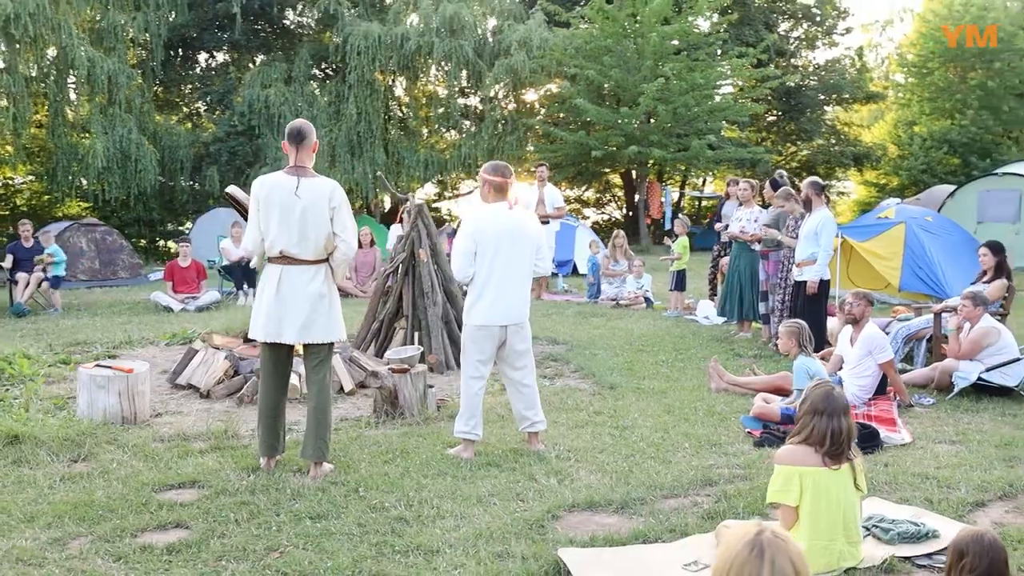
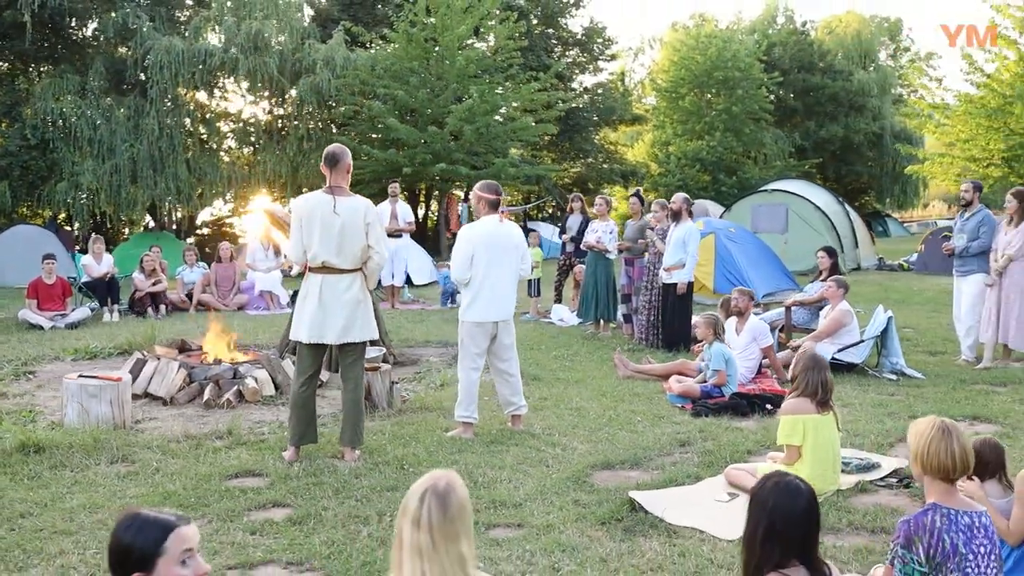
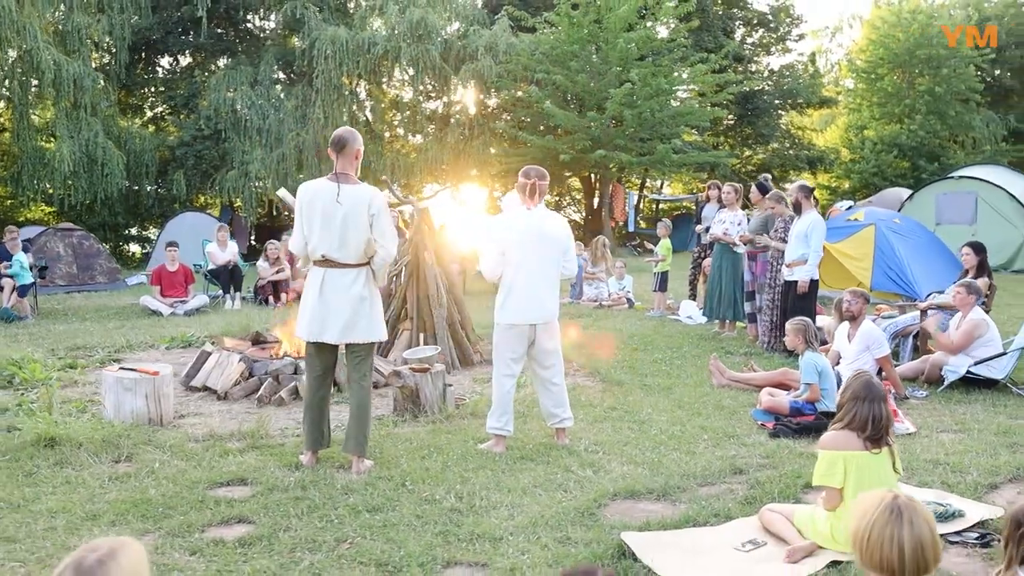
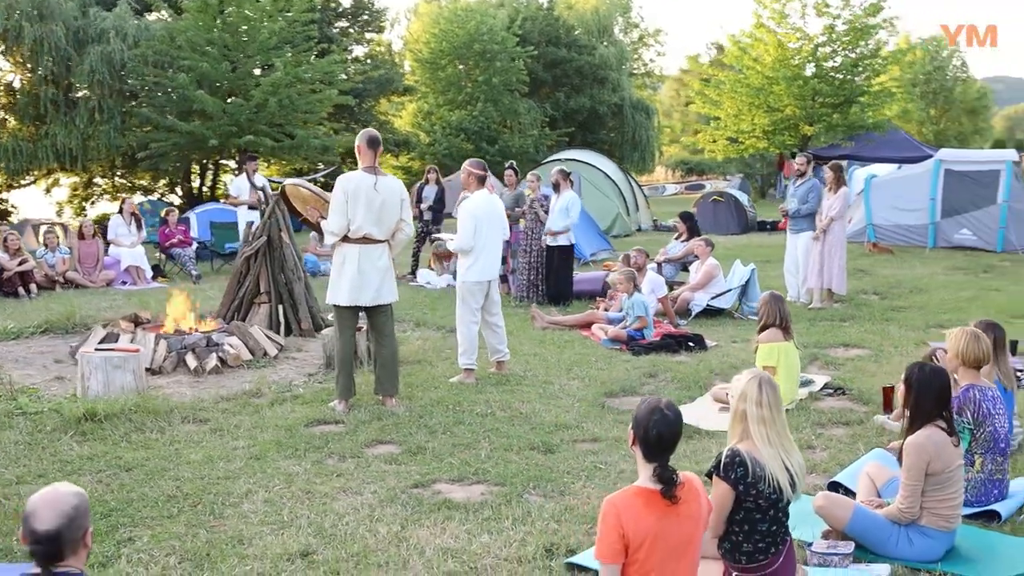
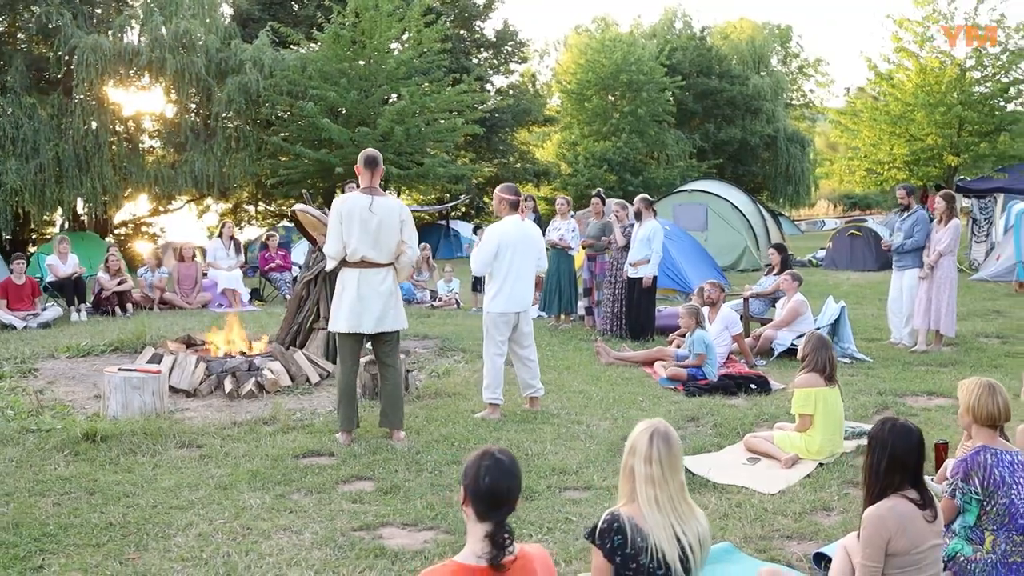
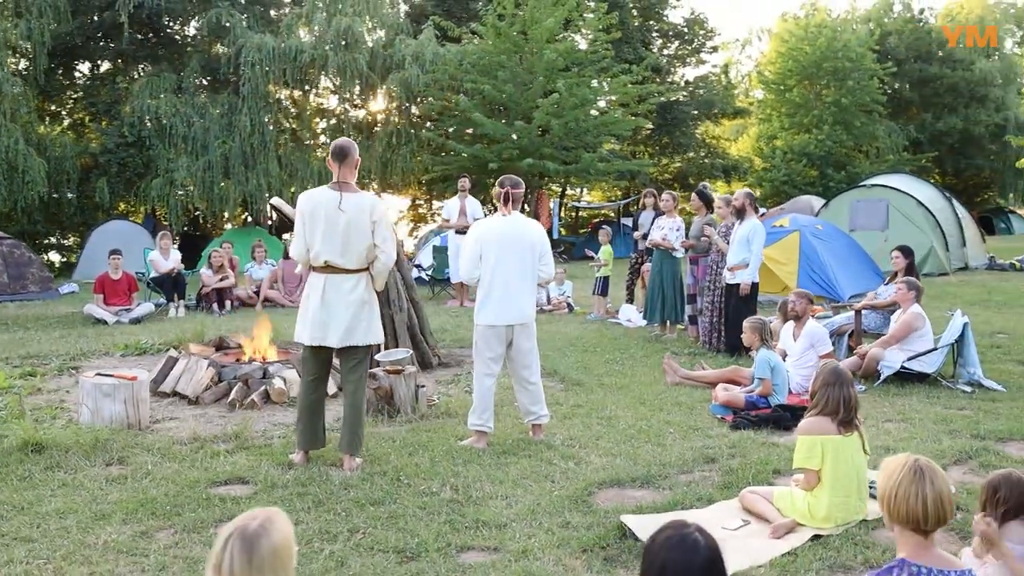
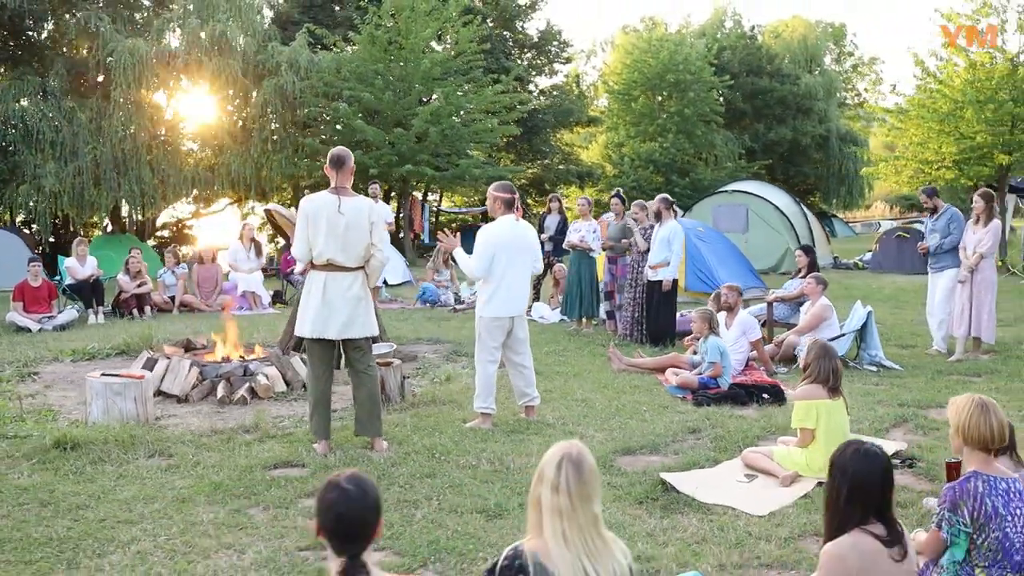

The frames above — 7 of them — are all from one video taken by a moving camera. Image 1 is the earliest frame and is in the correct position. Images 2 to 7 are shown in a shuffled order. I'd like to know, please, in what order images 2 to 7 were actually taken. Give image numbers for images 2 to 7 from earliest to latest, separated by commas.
3, 6, 2, 7, 5, 4
